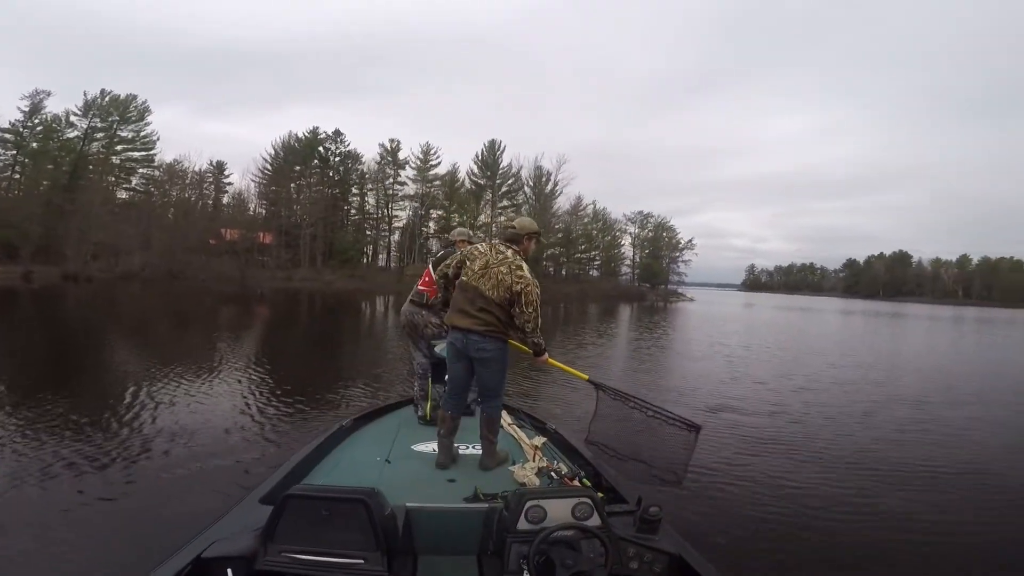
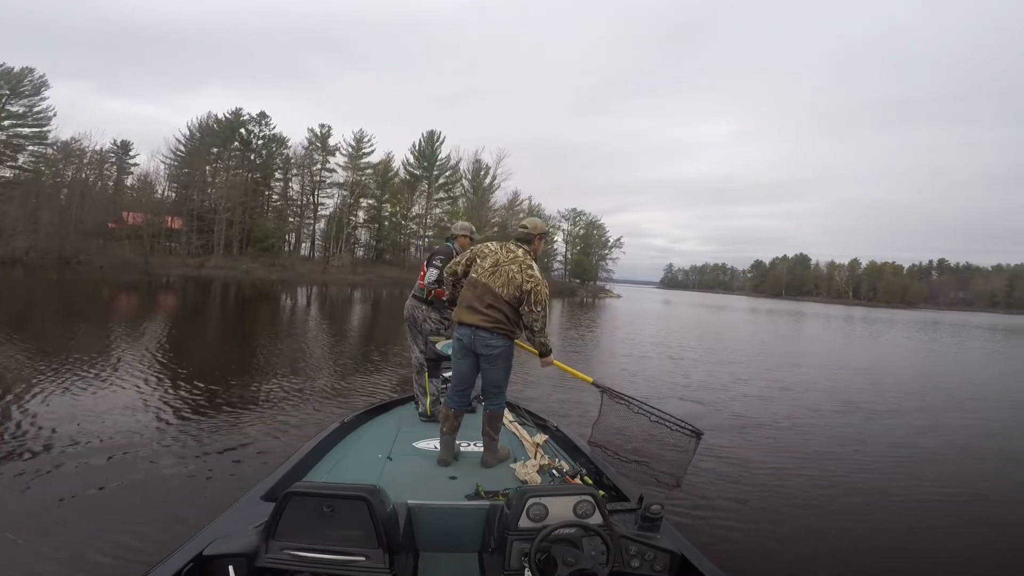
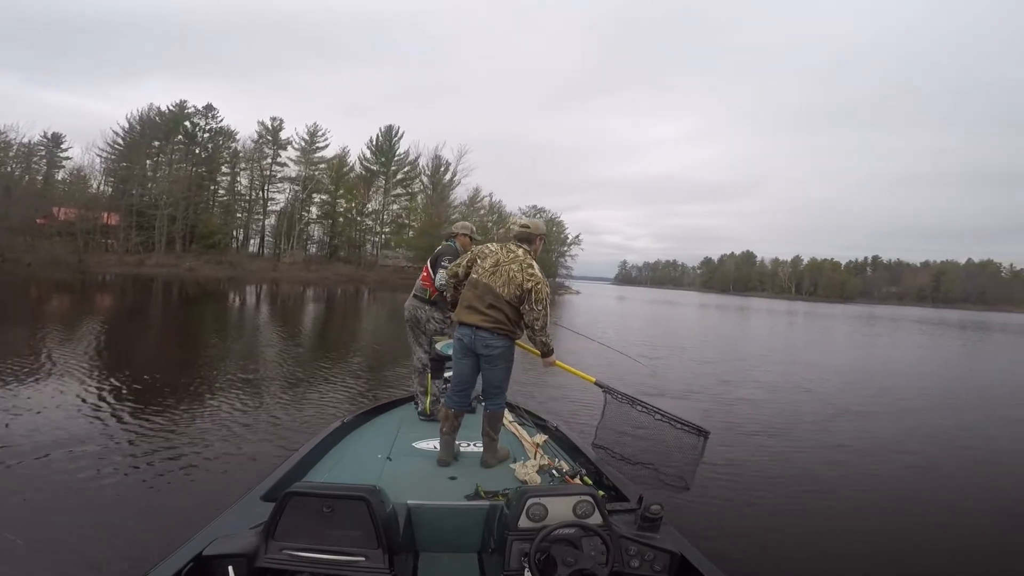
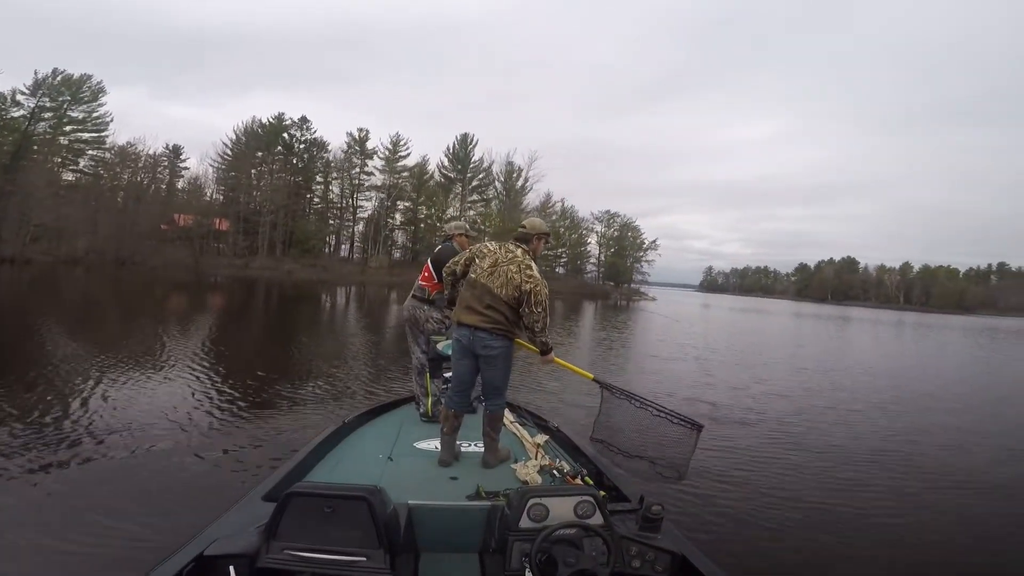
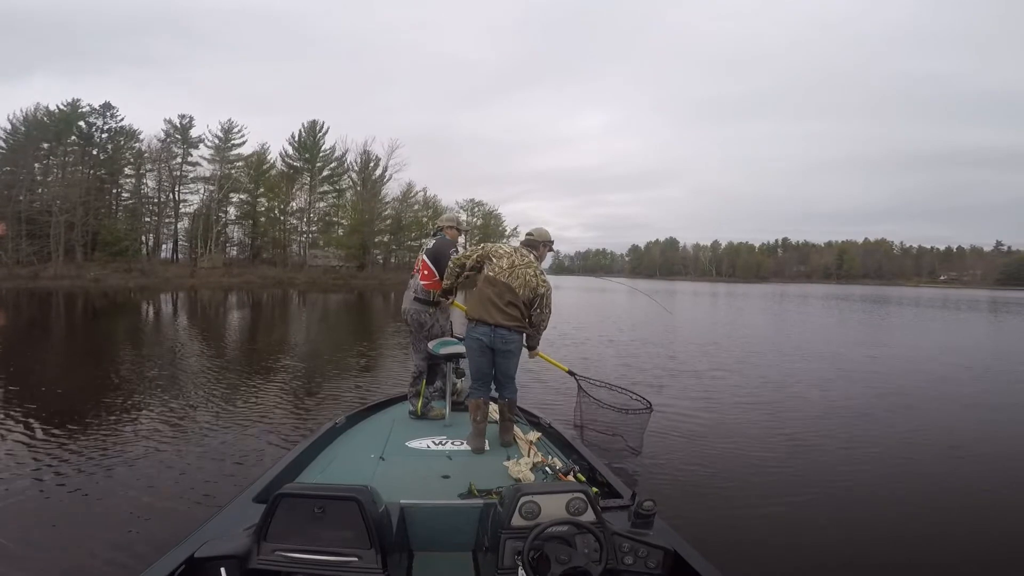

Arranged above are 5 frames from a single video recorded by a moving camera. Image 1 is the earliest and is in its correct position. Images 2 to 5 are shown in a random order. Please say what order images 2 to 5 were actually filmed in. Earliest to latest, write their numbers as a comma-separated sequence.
4, 2, 3, 5
